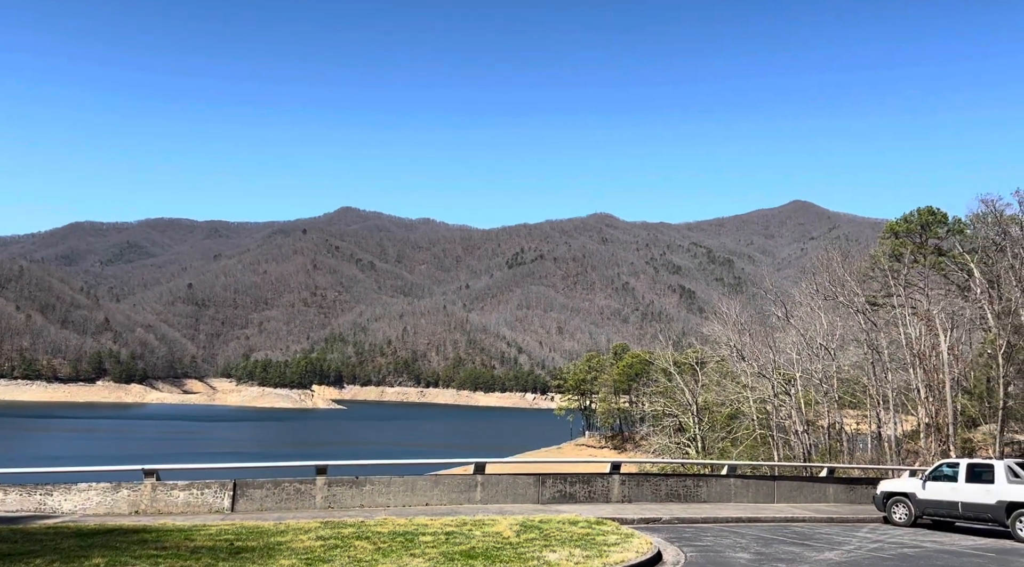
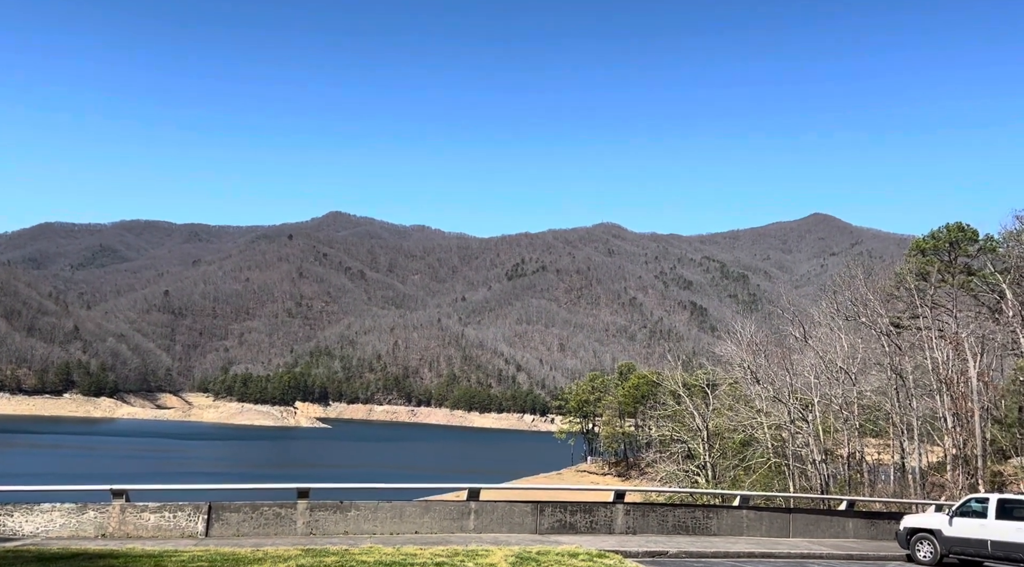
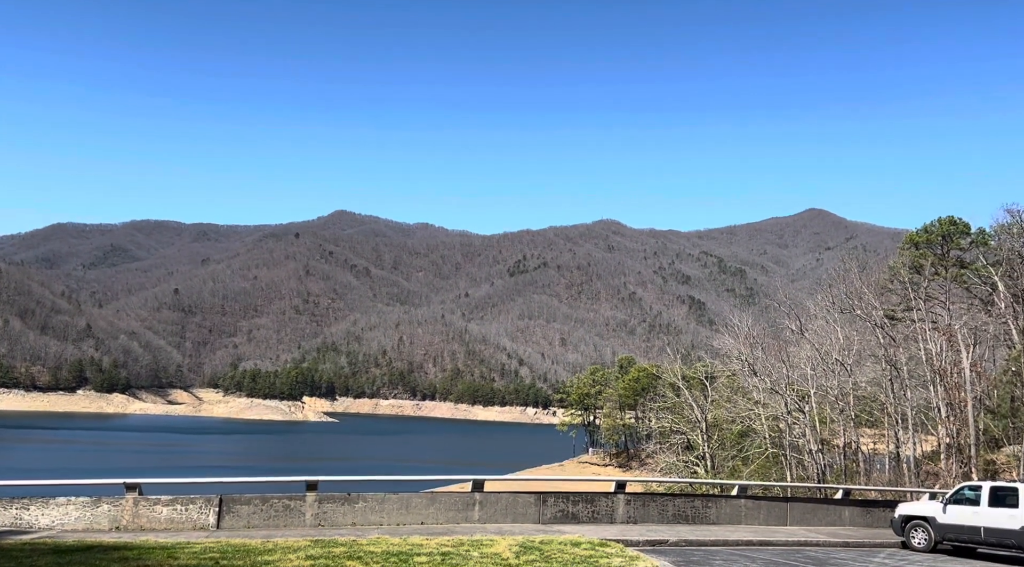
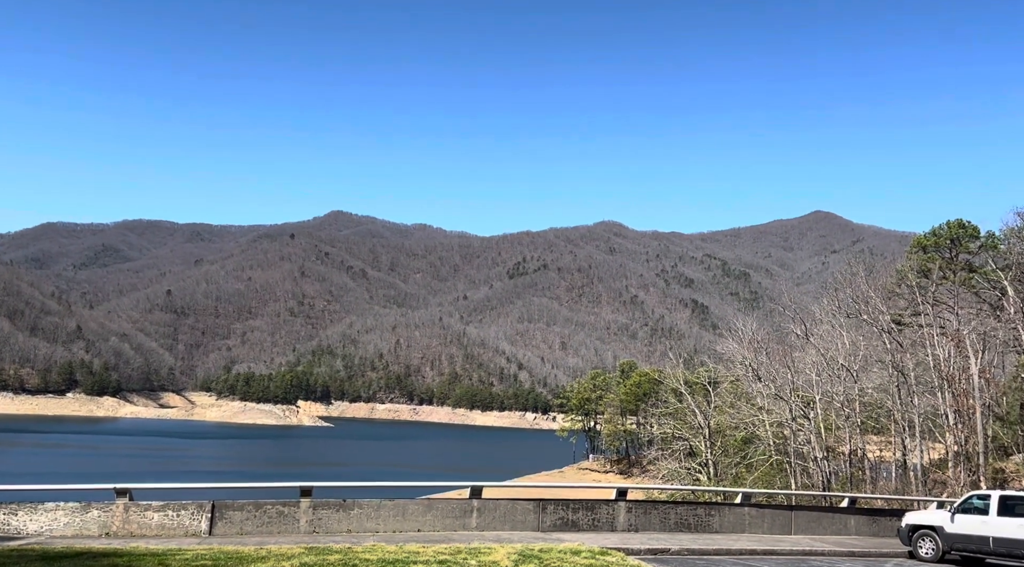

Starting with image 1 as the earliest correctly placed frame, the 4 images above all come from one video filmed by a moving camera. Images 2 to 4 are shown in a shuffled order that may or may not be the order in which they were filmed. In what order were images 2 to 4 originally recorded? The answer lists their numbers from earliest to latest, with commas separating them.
3, 4, 2
